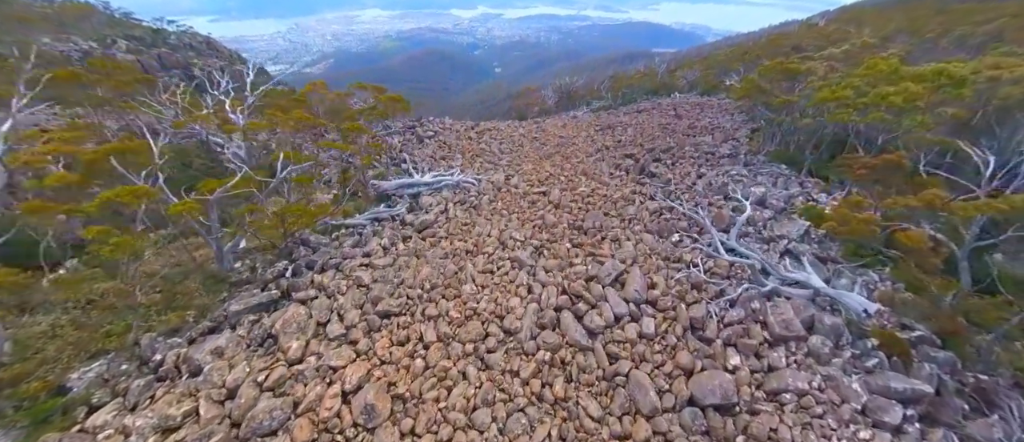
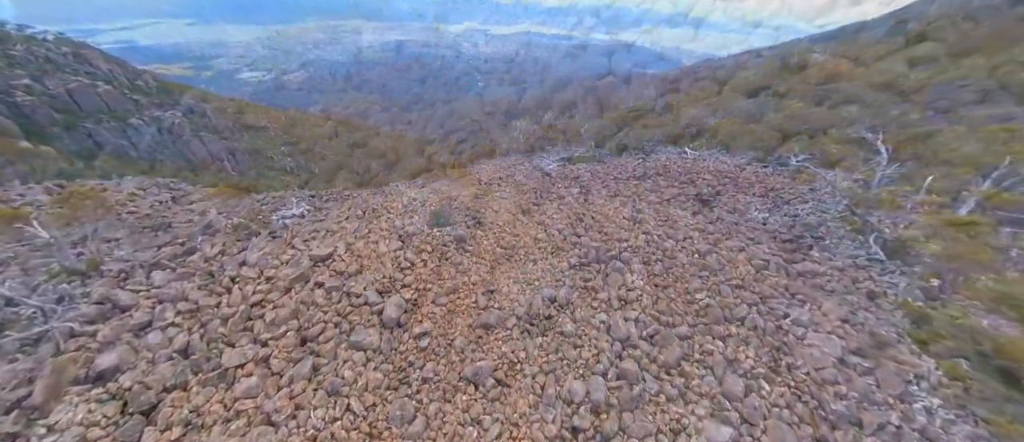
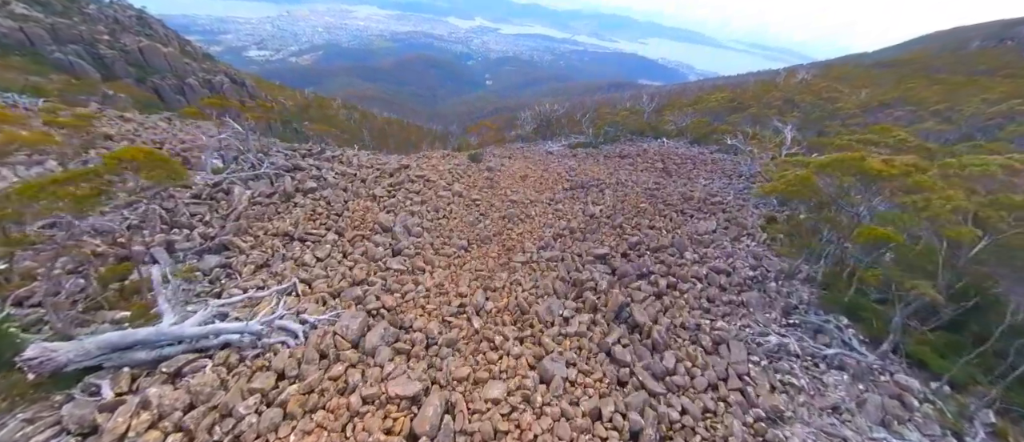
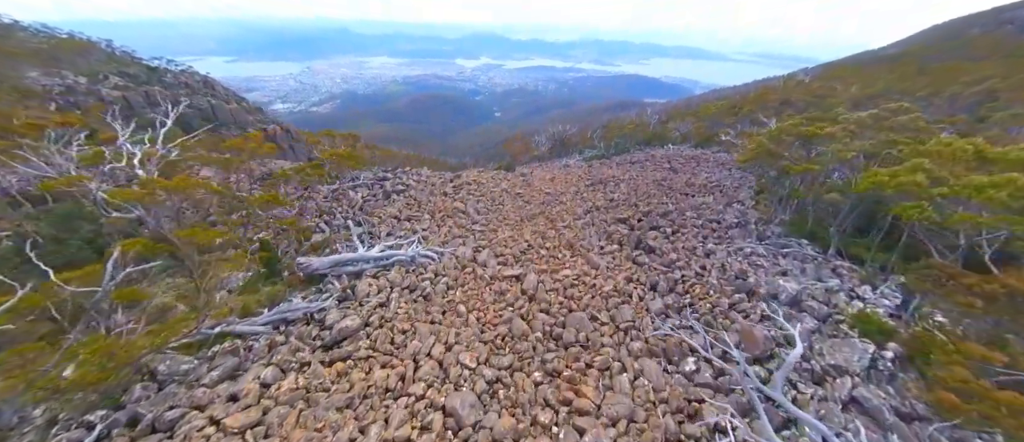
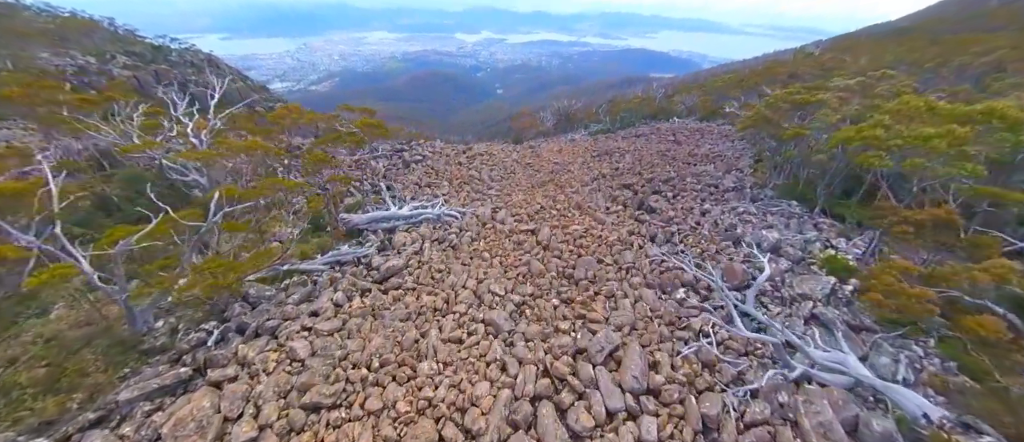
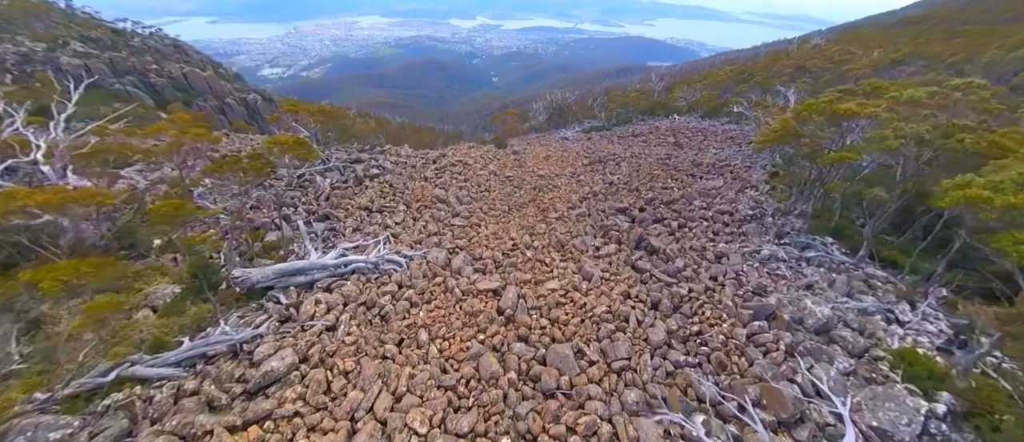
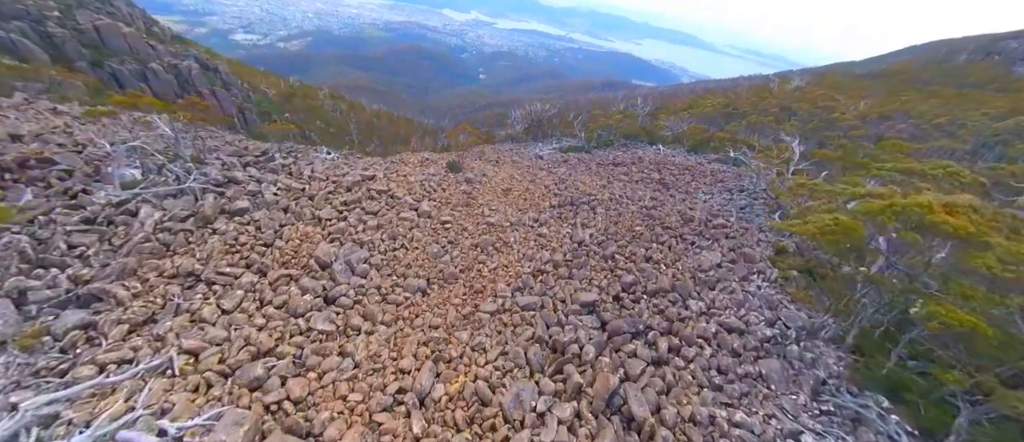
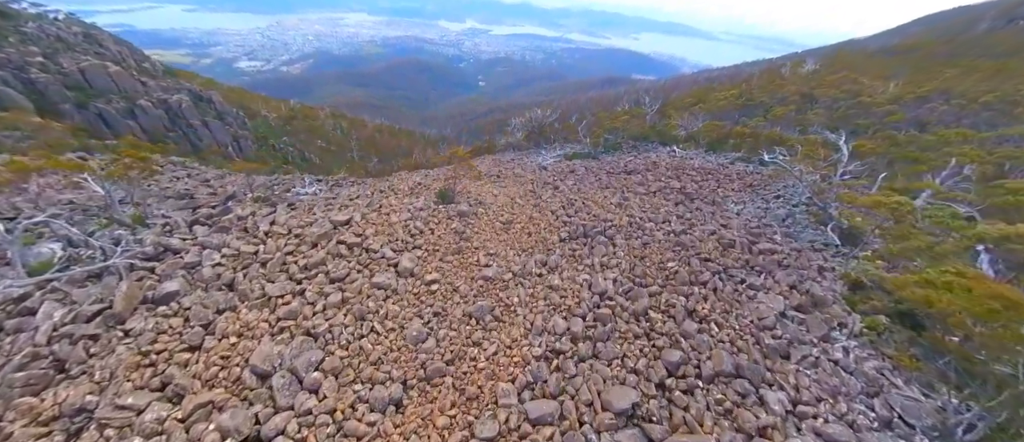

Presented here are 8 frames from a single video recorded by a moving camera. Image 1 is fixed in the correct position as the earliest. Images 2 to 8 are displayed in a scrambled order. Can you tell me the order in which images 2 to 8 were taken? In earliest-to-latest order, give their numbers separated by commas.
5, 4, 6, 3, 7, 8, 2
